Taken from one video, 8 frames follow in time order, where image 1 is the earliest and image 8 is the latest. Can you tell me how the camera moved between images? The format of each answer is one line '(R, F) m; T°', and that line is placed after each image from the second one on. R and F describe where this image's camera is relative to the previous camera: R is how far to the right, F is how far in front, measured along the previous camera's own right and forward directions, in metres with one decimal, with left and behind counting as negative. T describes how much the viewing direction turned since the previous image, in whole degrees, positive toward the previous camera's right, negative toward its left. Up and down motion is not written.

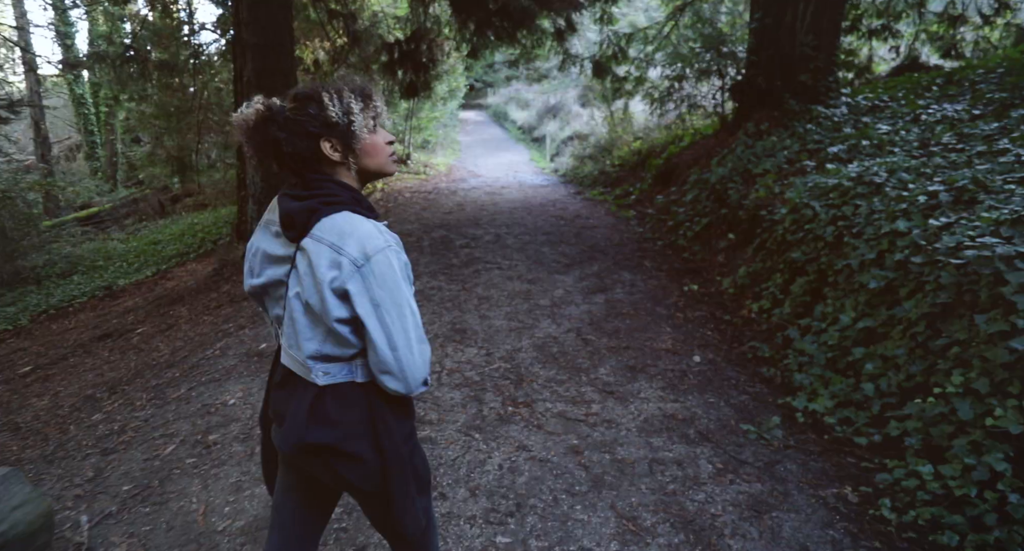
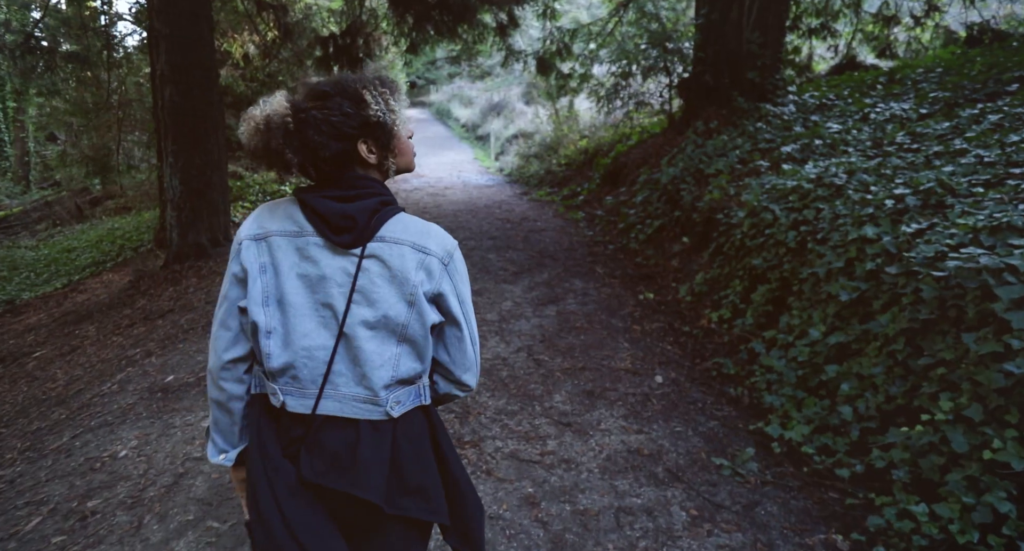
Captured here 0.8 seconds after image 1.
(0.0, +0.5) m; +5°
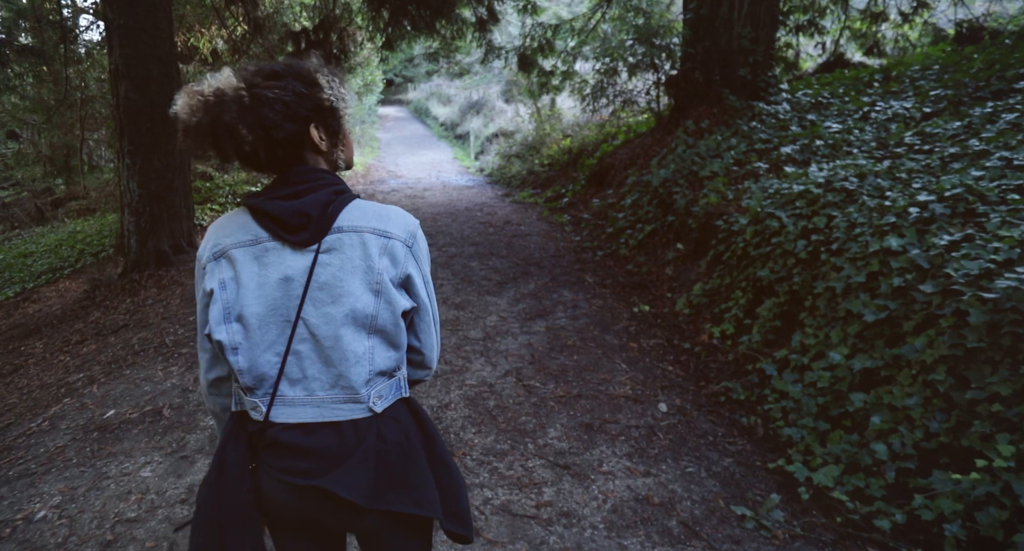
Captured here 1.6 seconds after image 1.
(0.0, +0.5) m; +2°
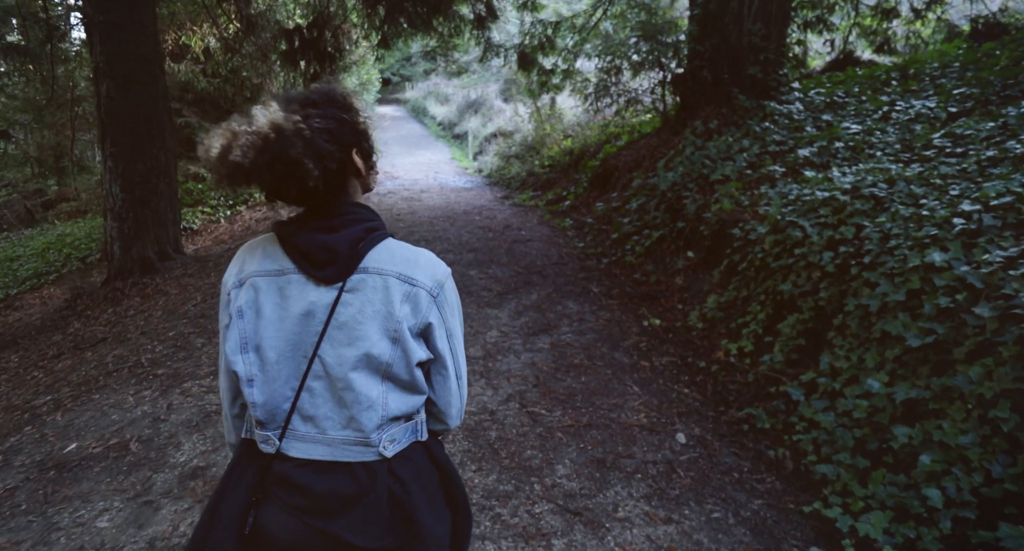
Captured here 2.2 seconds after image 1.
(0.0, +0.4) m; 0°
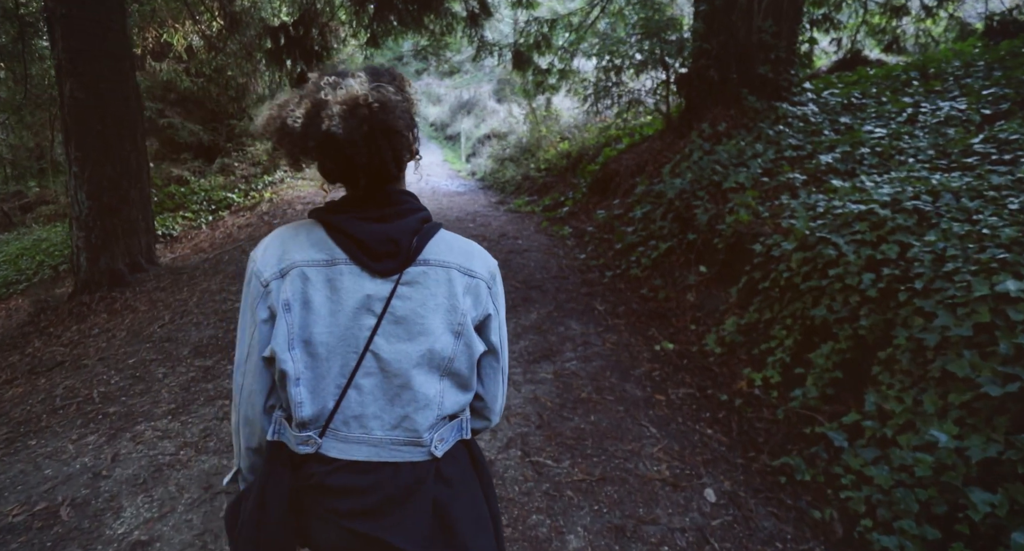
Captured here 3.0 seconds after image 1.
(0.0, +0.5) m; +1°
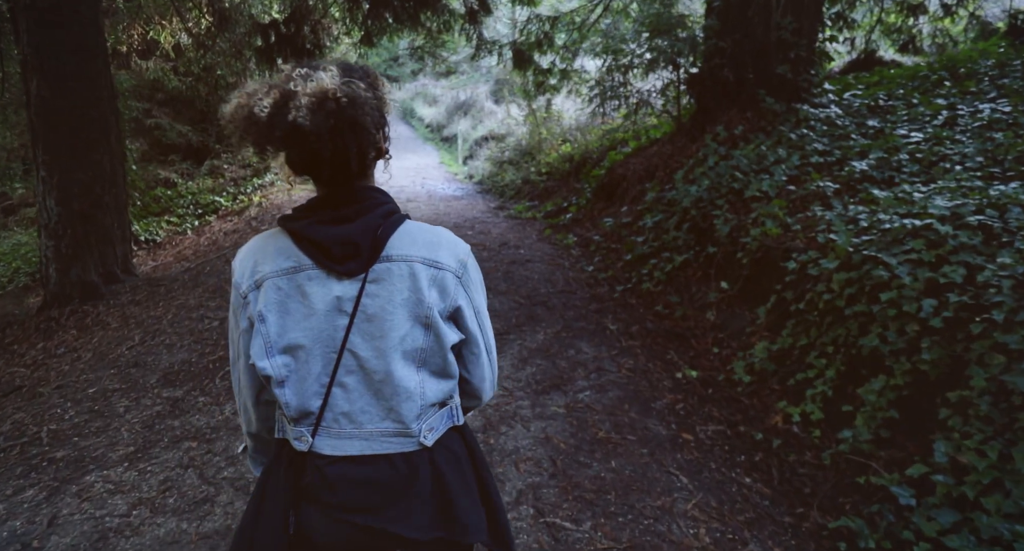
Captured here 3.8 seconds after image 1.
(-0.1, +0.5) m; 0°
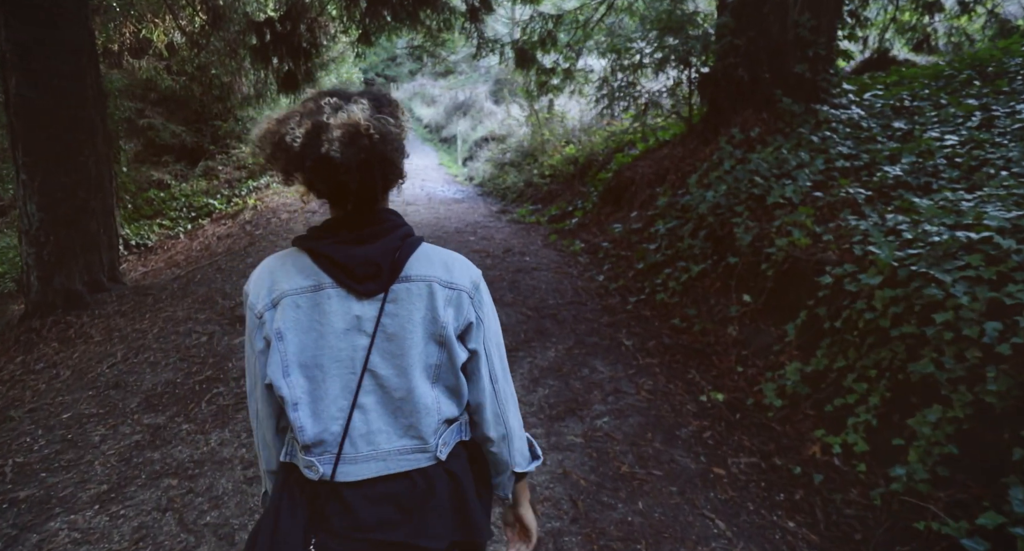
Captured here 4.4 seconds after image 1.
(-0.1, +0.3) m; 0°
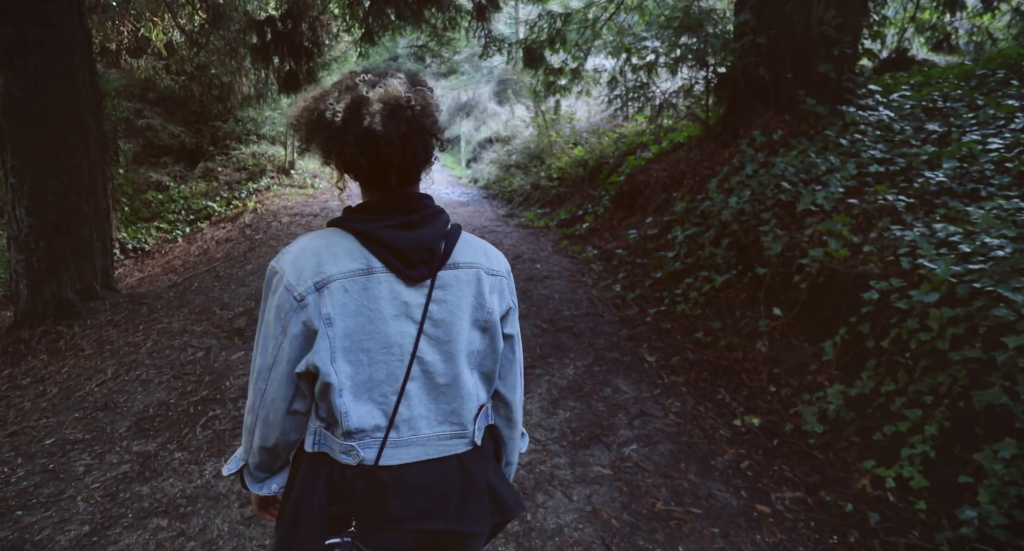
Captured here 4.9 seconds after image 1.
(-0.1, +0.3) m; 0°
